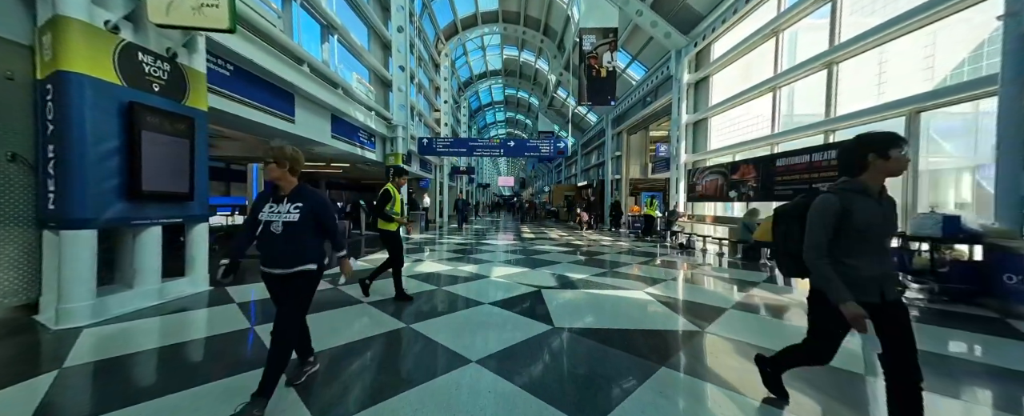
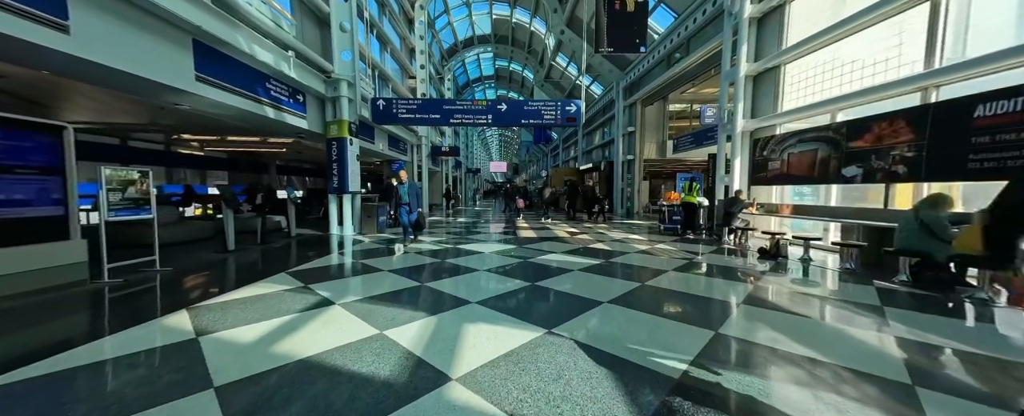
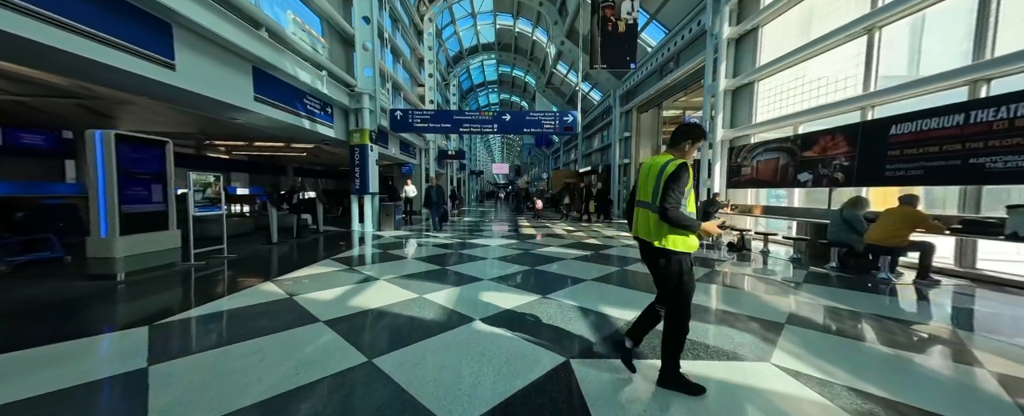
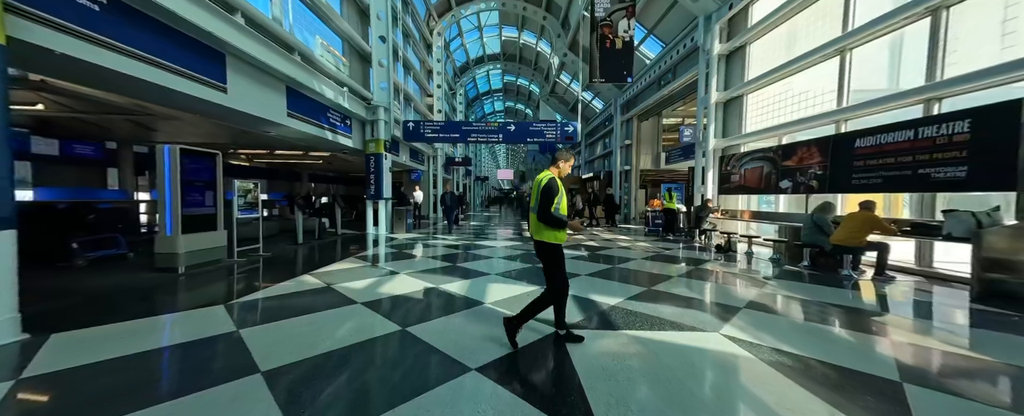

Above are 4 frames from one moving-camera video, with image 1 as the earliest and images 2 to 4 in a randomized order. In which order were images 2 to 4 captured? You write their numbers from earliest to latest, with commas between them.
4, 3, 2
